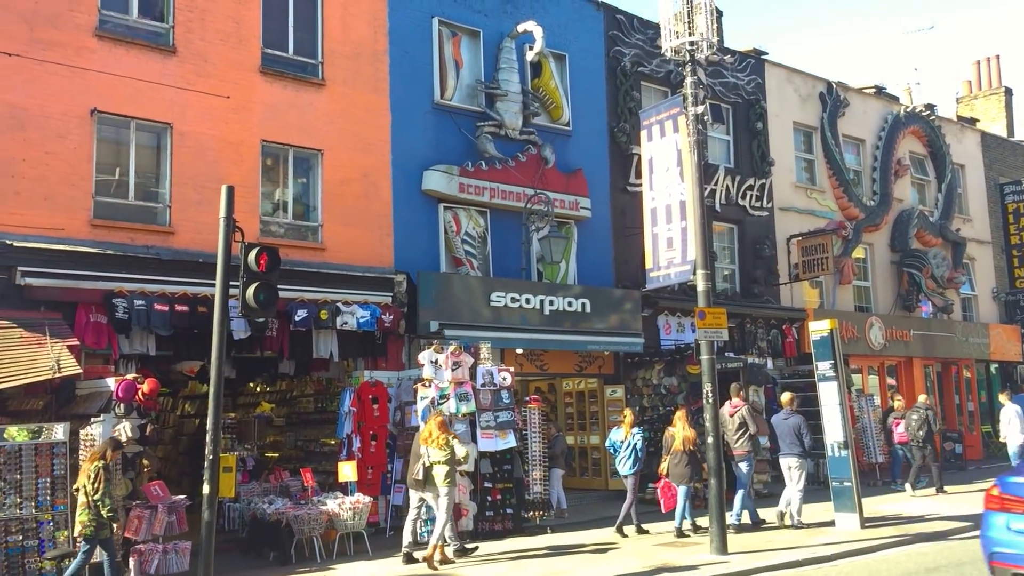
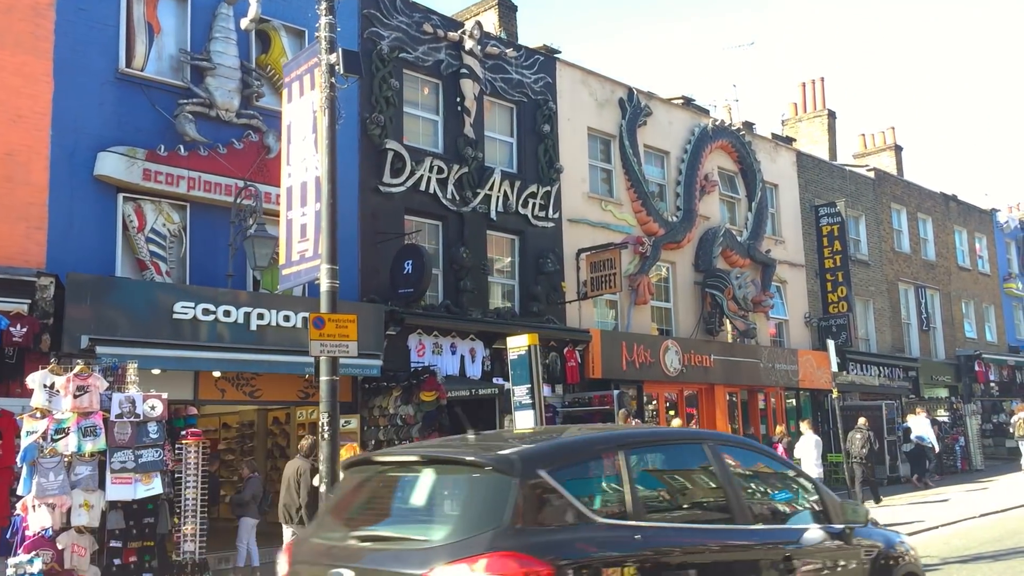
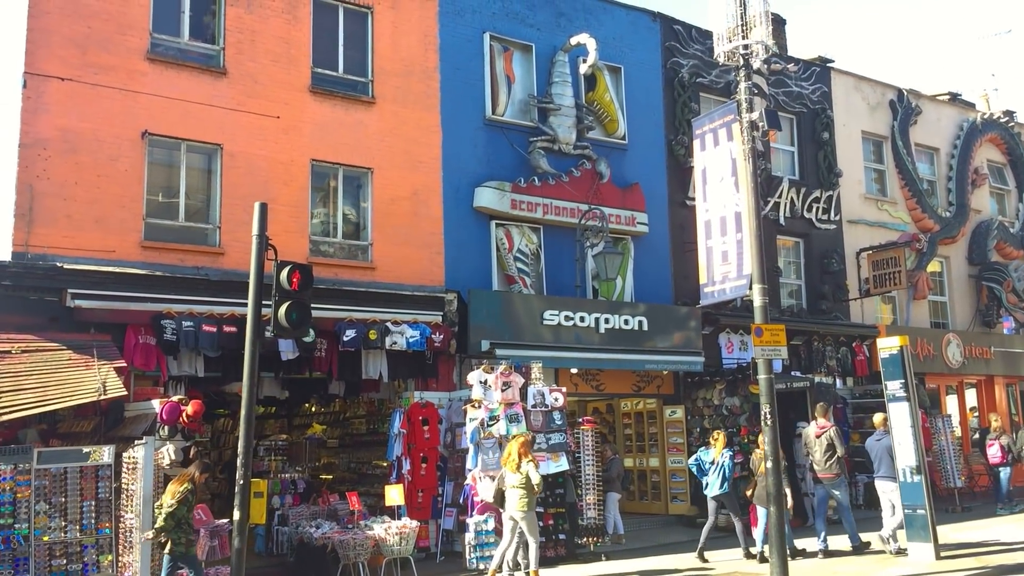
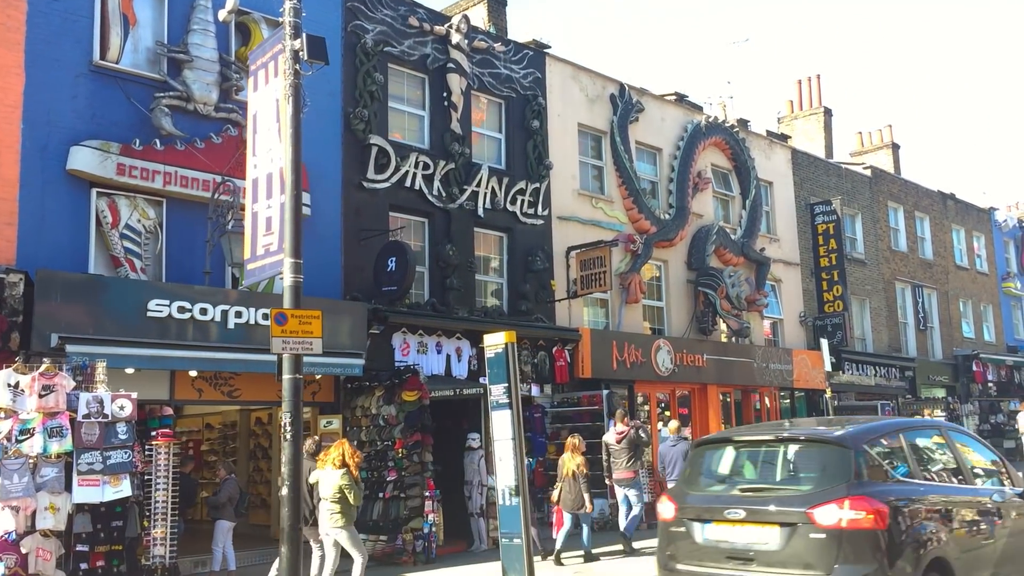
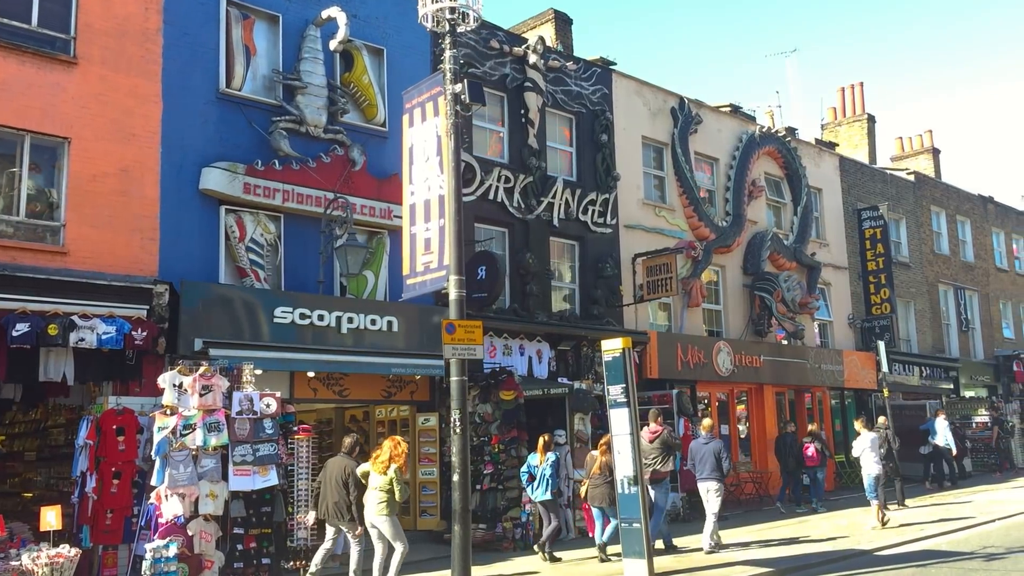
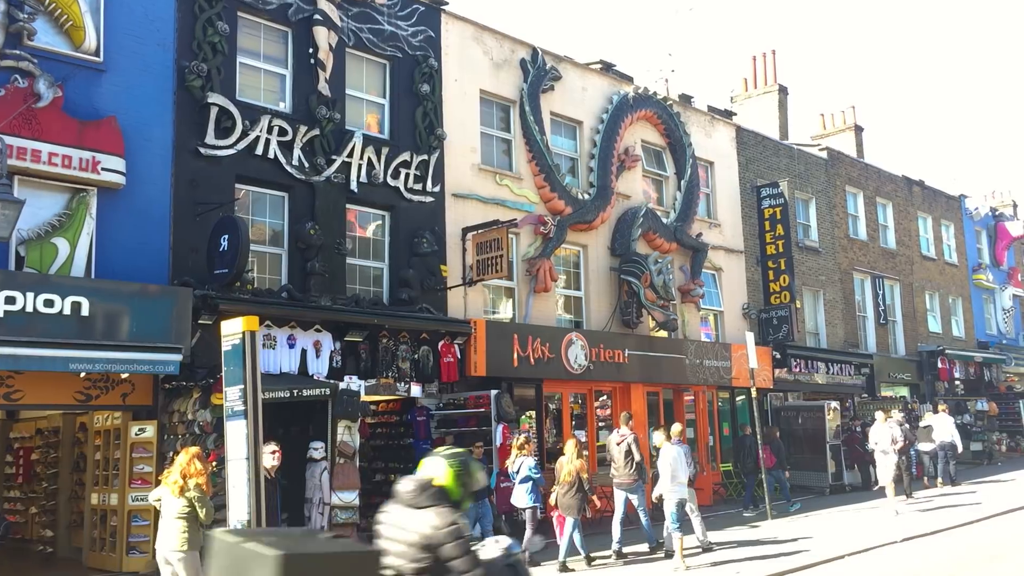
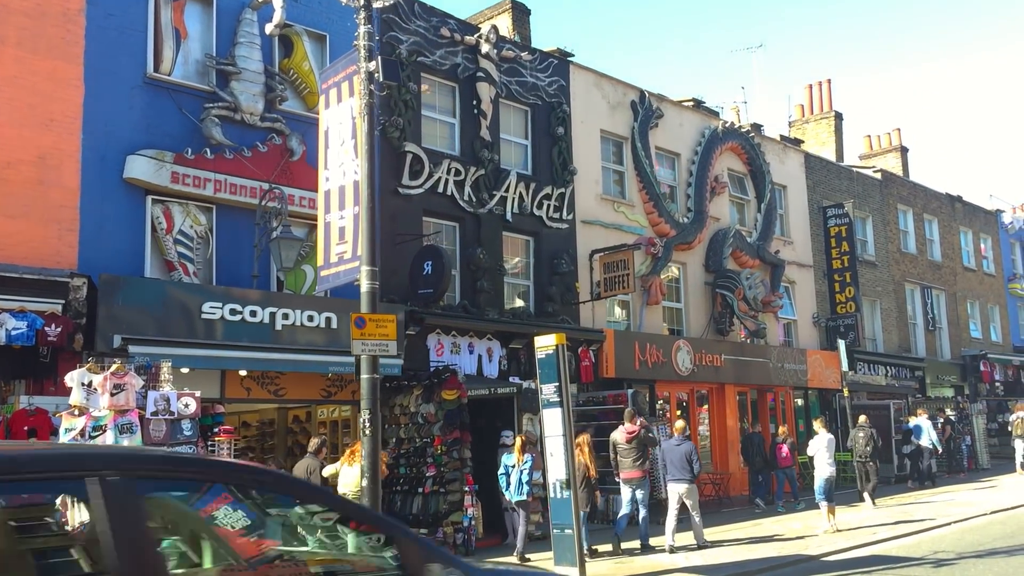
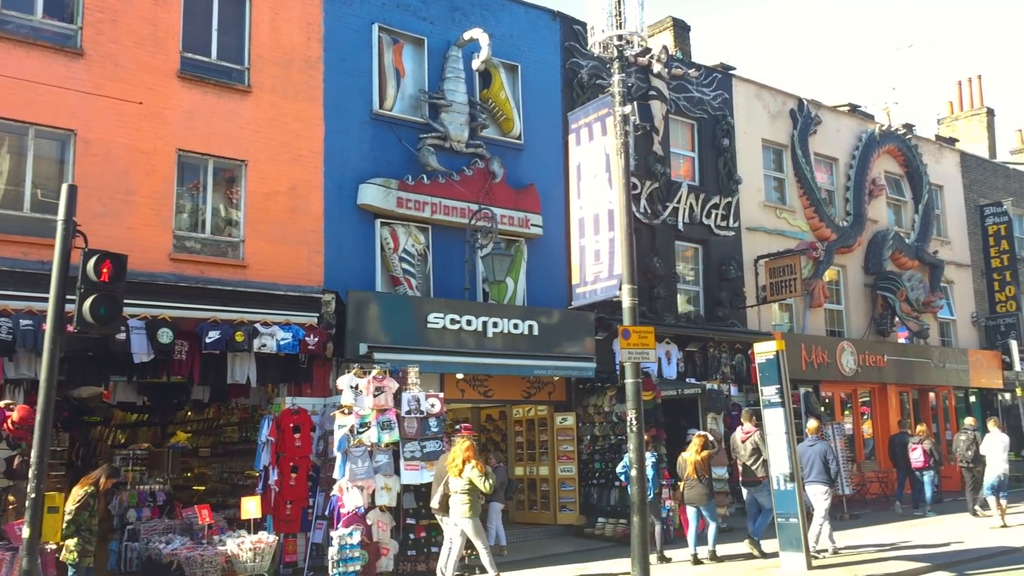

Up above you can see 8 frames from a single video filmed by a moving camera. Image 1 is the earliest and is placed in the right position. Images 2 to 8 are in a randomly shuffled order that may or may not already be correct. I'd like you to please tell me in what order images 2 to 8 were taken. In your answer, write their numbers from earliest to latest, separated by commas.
3, 8, 5, 7, 2, 4, 6
